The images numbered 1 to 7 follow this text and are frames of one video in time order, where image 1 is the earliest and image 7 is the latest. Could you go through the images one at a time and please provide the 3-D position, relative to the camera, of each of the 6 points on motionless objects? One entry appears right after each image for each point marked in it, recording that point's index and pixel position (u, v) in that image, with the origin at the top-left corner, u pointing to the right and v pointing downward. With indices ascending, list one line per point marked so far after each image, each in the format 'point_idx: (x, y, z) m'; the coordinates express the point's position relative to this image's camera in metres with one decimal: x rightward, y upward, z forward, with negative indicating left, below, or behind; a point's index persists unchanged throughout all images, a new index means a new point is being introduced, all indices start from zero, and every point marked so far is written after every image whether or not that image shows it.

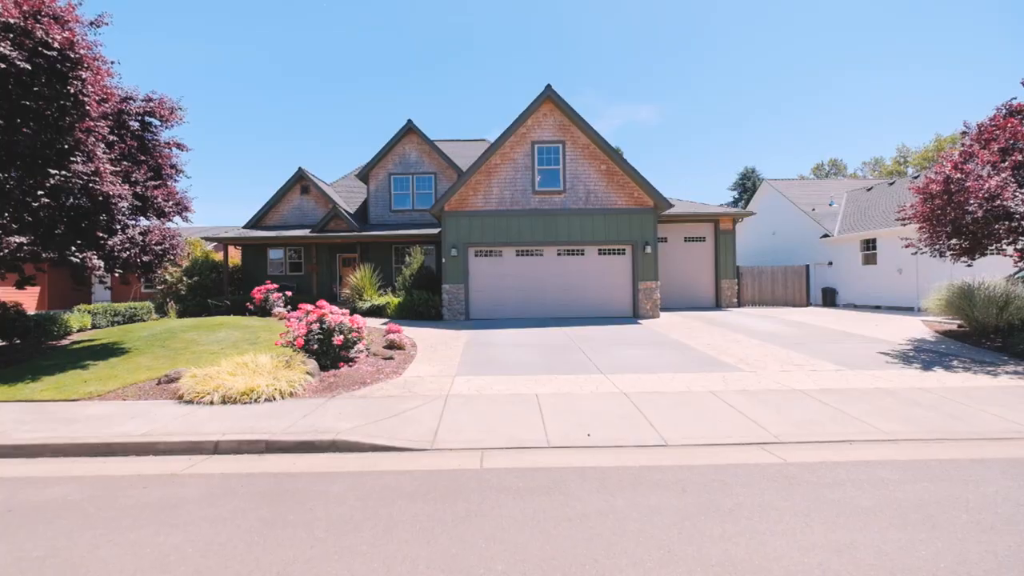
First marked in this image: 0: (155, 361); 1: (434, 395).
0: (-5.6, -1.1, +8.1) m
1: (-1.0, -1.3, +6.2) m
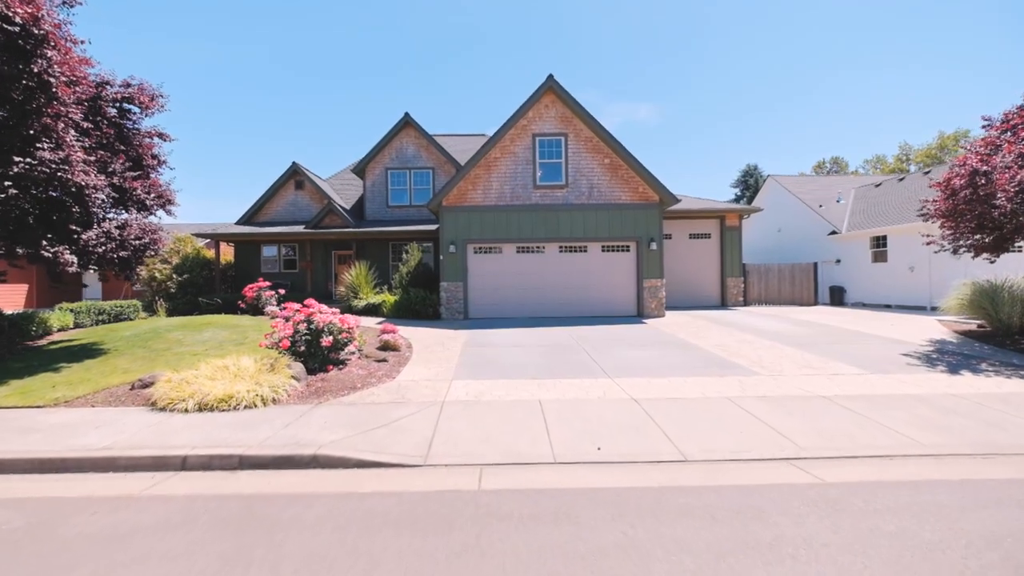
0: (-5.6, -1.1, +7.6) m
1: (-1.0, -1.3, +5.8) m
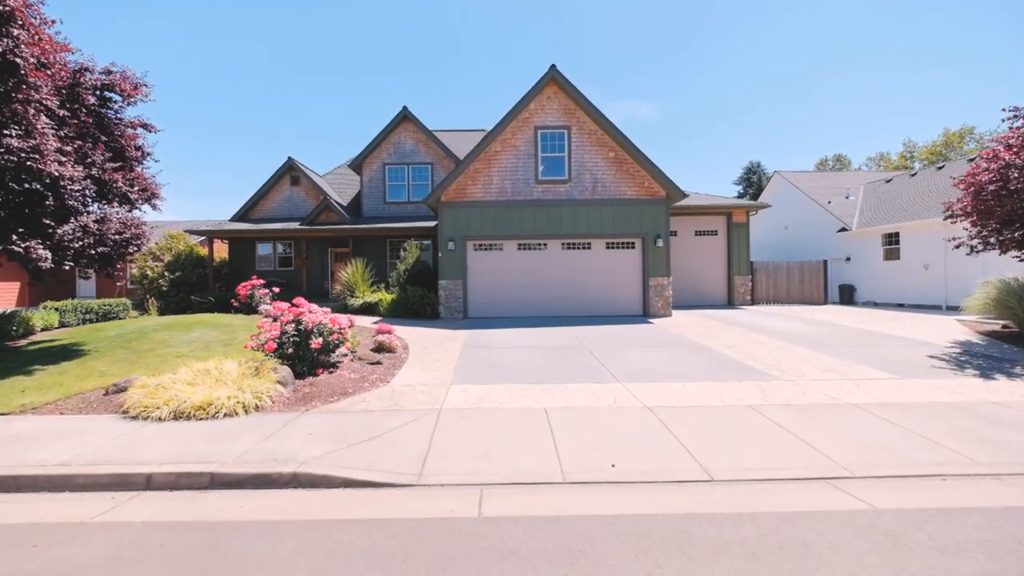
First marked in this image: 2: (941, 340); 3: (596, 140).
0: (-5.6, -1.1, +7.1) m
1: (-0.9, -1.3, +5.3) m
2: (+7.2, -0.9, +8.6) m
3: (+2.1, +3.7, +12.9) m
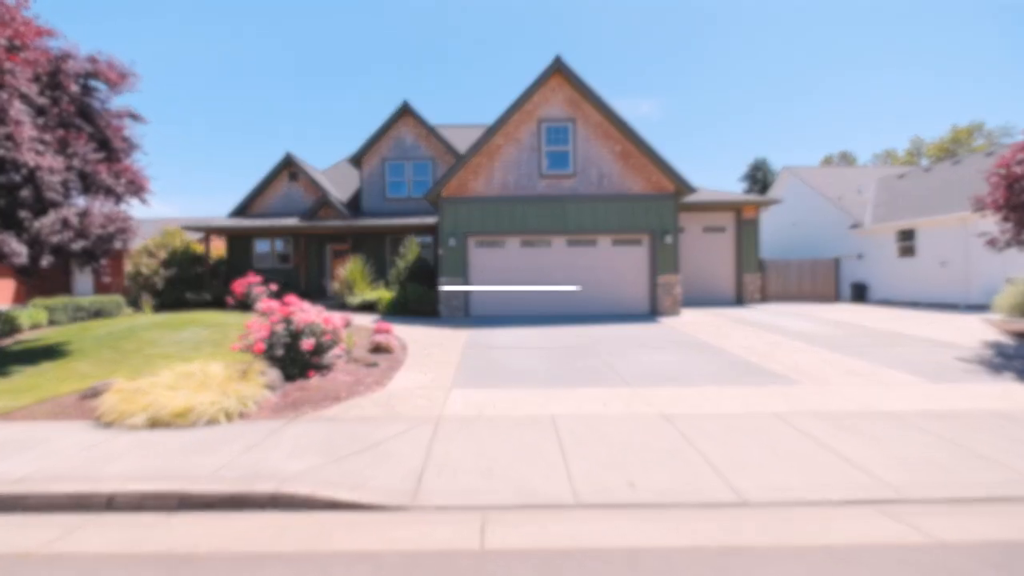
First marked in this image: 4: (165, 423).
0: (-5.5, -1.0, +6.8) m
1: (-0.9, -1.2, +4.9) m
2: (+7.3, -0.9, +8.2) m
3: (+2.2, +3.8, +12.5) m
4: (-3.1, -1.2, +4.6) m
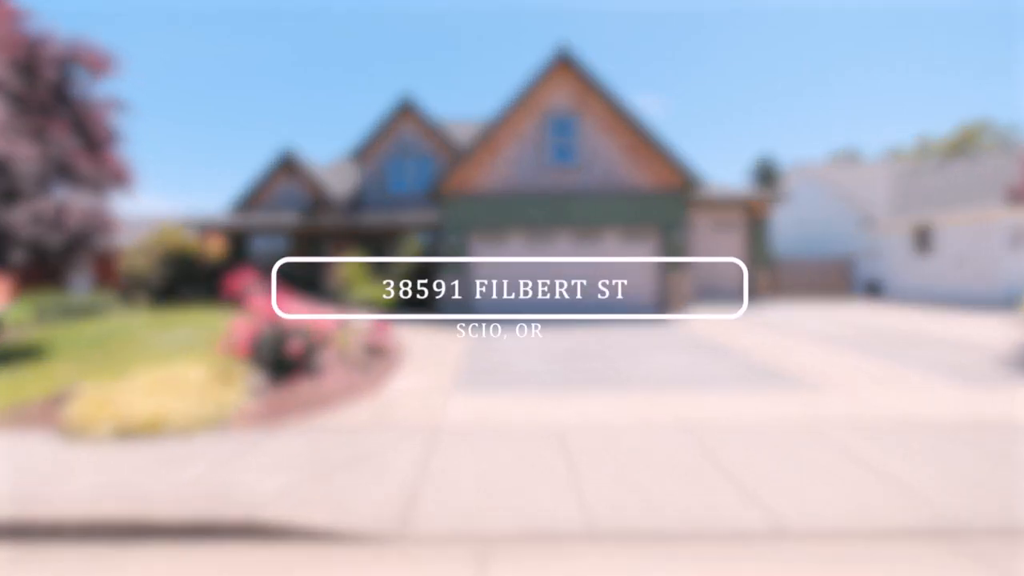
0: (-5.5, -1.0, +6.4) m
1: (-0.9, -1.2, +4.5) m
2: (+7.4, -0.9, +7.7) m
3: (+2.3, +3.8, +12.0) m
4: (-3.1, -1.2, +4.2) m
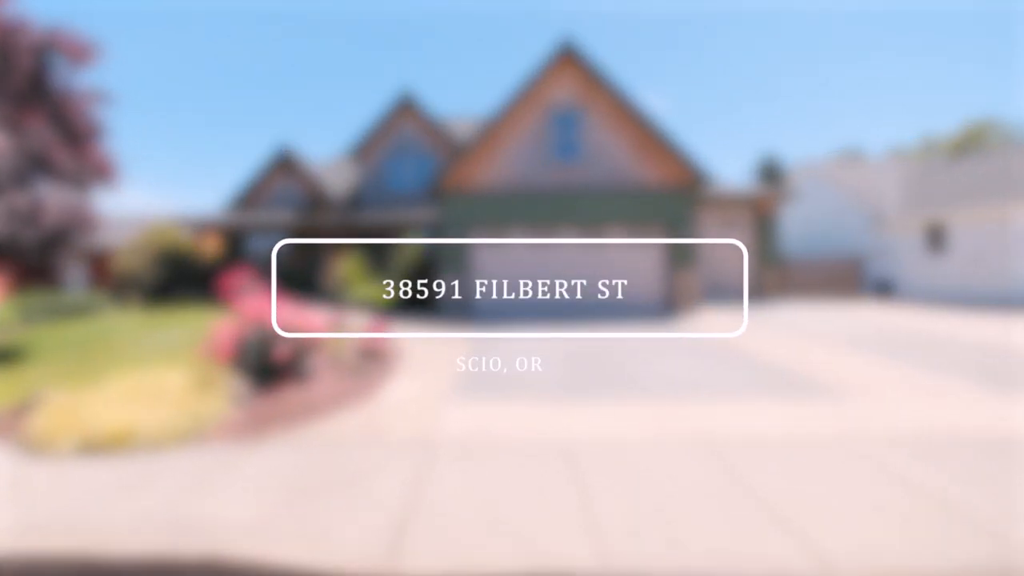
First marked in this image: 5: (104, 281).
0: (-5.5, -1.0, +6.0) m
1: (-0.8, -1.2, +4.2) m
2: (+7.4, -0.9, +7.3) m
3: (+2.3, +3.8, +11.6) m
4: (-3.1, -1.2, +3.8) m
5: (-5.0, +0.1, +6.2) m
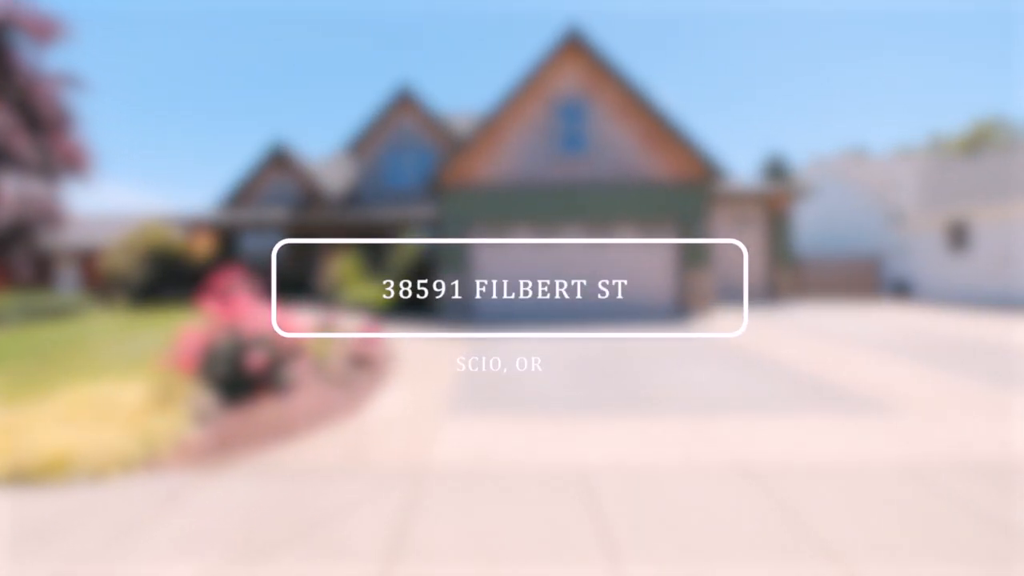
0: (-5.4, -1.0, +5.4) m
1: (-0.8, -1.2, +3.6) m
2: (+7.4, -0.9, +6.7) m
3: (+2.4, +3.8, +11.0) m
4: (-3.1, -1.2, +3.2) m
5: (-5.0, +0.1, +5.6) m
